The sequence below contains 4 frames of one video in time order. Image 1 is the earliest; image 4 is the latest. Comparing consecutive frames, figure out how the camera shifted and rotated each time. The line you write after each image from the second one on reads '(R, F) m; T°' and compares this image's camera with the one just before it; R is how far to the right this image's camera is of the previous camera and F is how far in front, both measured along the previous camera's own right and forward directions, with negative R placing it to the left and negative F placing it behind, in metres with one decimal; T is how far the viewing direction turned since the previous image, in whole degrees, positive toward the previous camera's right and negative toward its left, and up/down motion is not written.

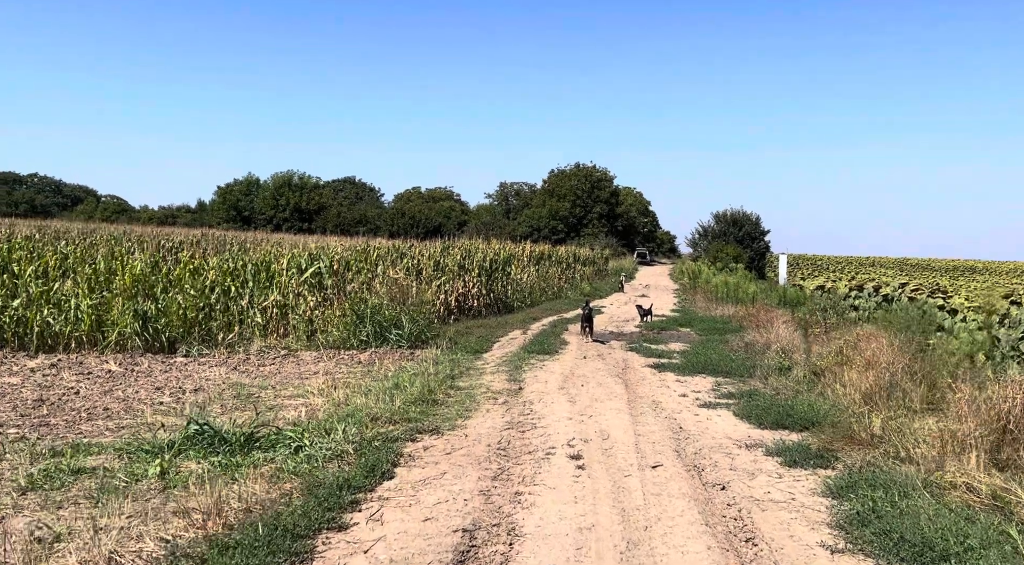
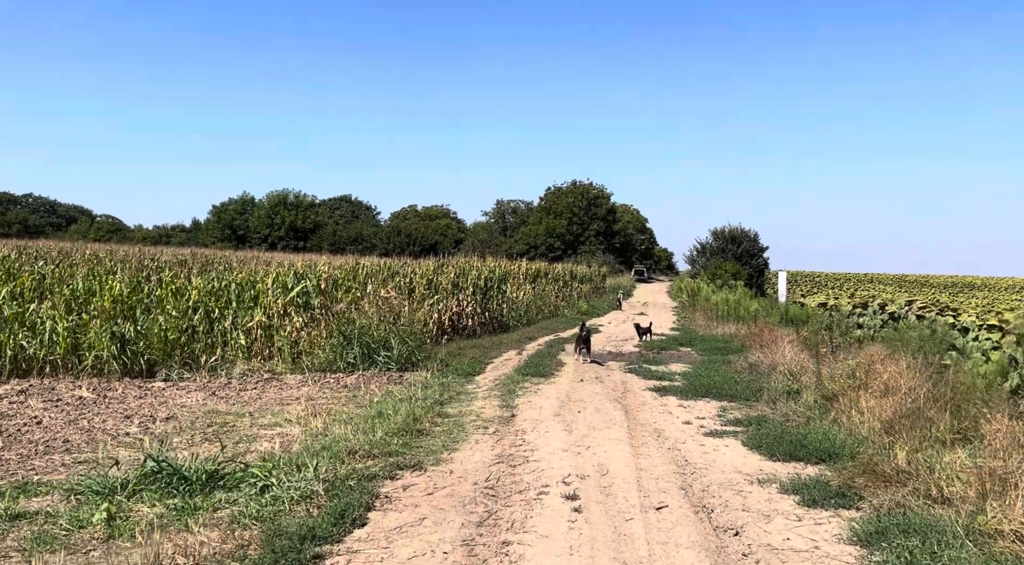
(+0.1, +0.6) m; 0°
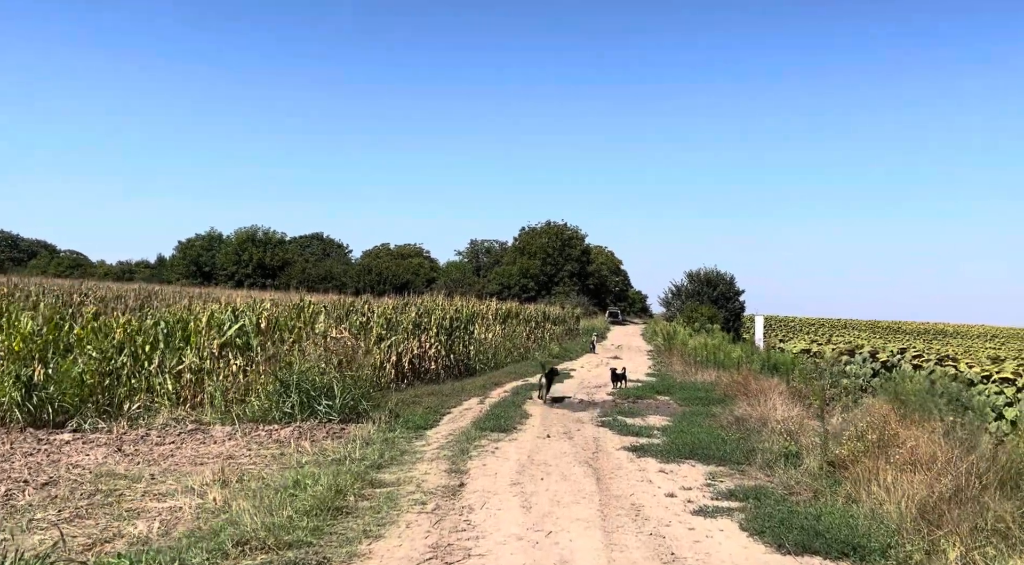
(+0.2, +1.6) m; +2°
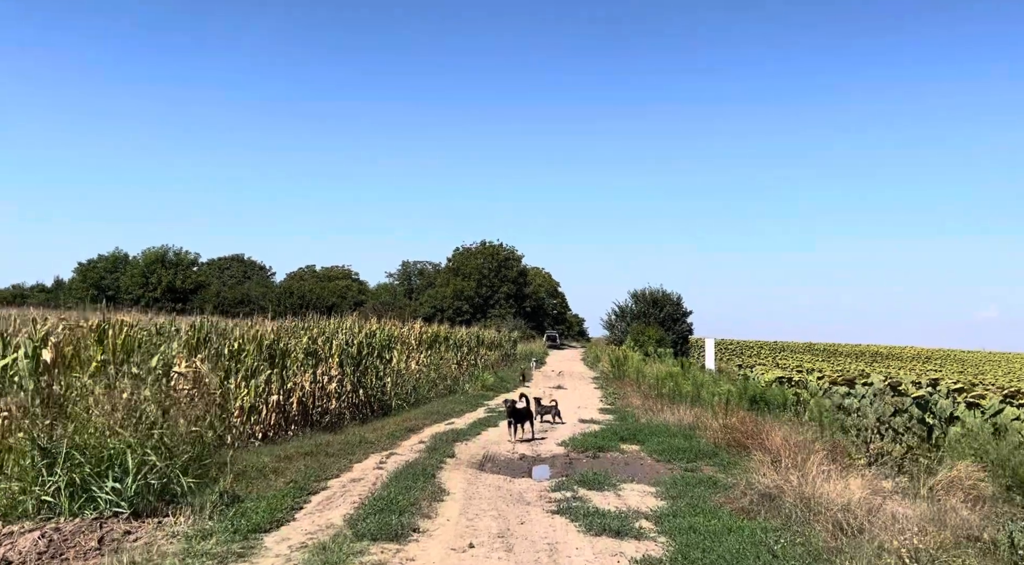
(+0.3, +4.8) m; +4°
